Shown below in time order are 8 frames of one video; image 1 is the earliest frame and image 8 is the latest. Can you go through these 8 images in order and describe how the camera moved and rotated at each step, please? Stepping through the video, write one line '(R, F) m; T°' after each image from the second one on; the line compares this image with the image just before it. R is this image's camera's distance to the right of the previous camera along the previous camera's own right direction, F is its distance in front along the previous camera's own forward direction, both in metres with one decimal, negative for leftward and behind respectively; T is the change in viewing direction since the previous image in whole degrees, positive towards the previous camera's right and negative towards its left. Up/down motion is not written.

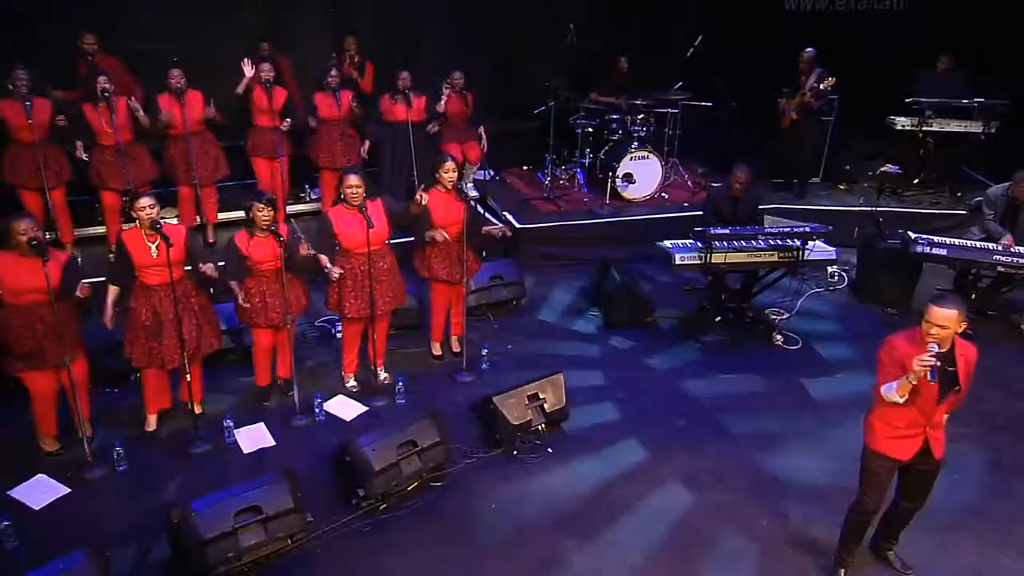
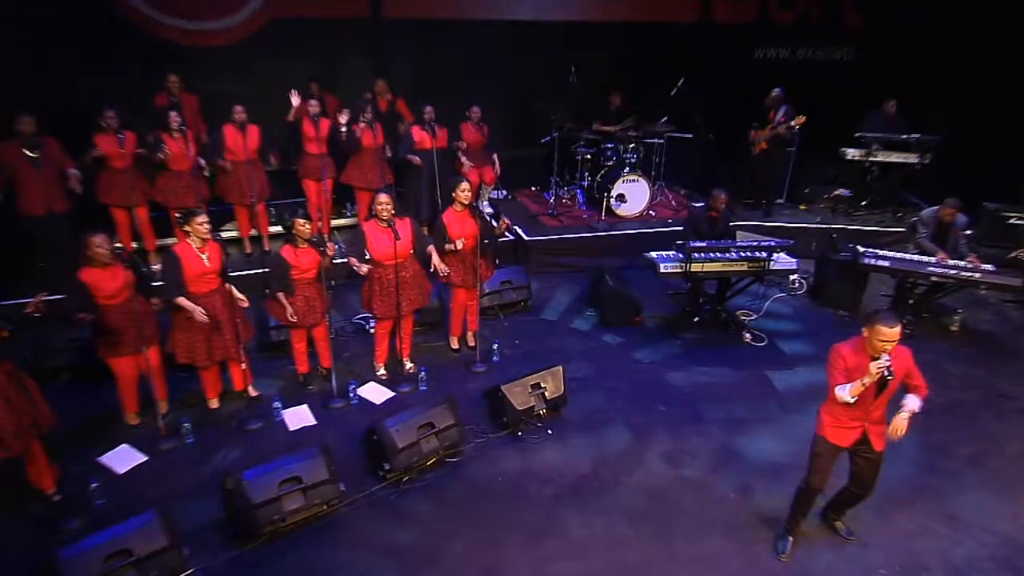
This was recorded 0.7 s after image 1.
(0.0, -0.8) m; -1°
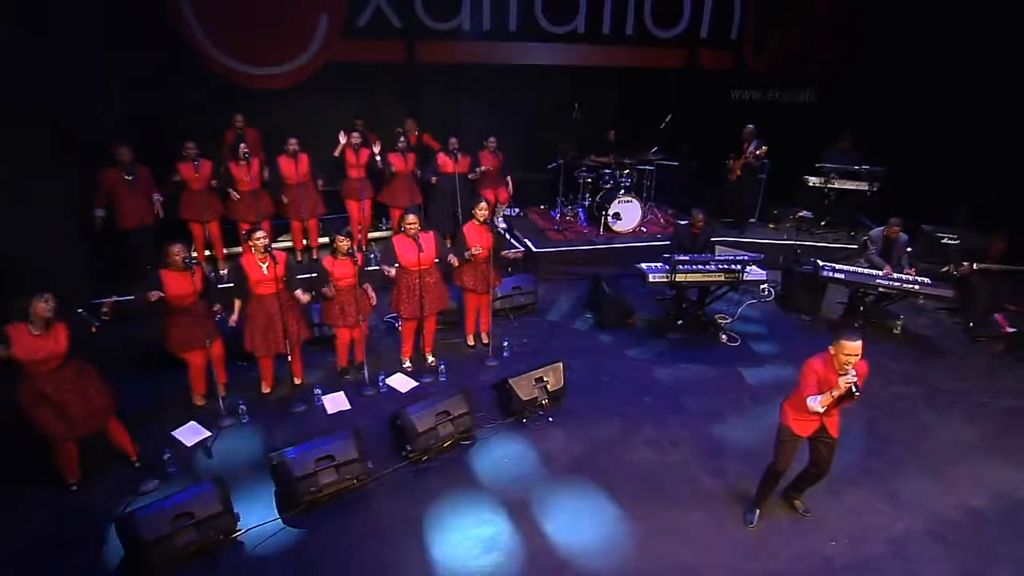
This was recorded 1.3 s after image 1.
(+0.1, -0.9) m; -2°
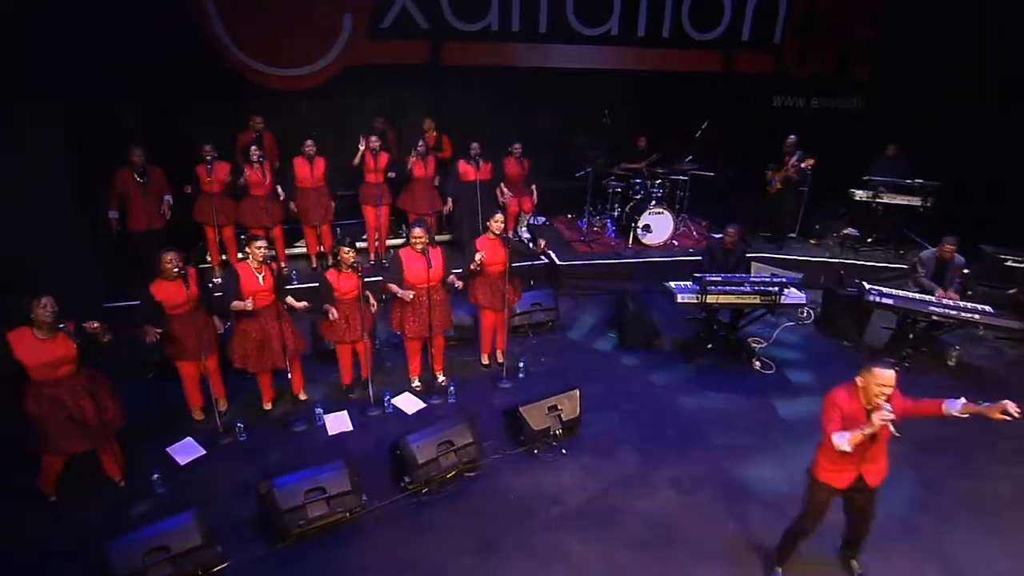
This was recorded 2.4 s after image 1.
(+0.2, +0.4) m; -3°
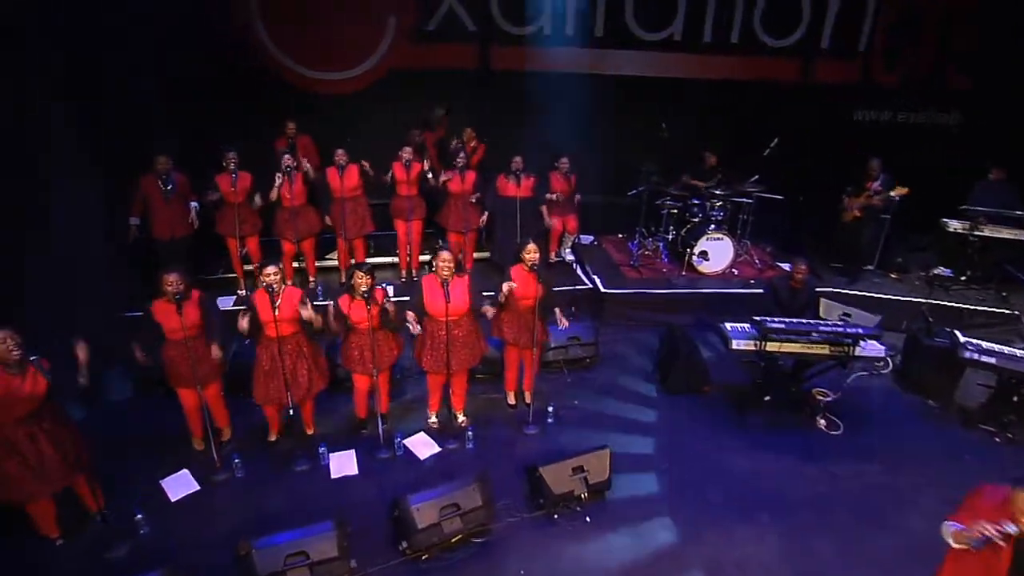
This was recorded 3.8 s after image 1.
(+0.2, +0.6) m; -5°
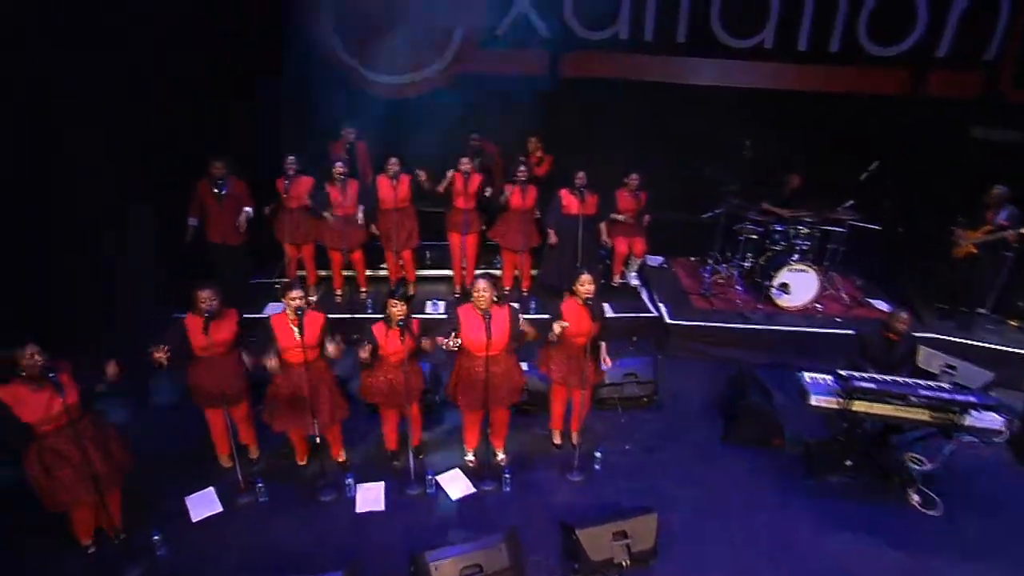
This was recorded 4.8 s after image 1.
(+0.2, +0.5) m; -7°
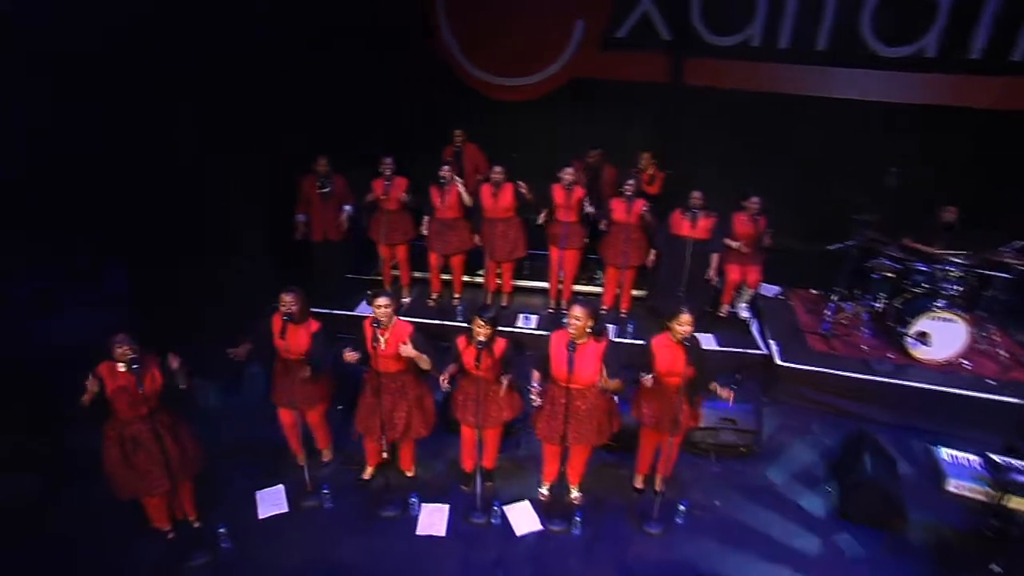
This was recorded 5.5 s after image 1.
(+0.1, +0.3) m; -10°
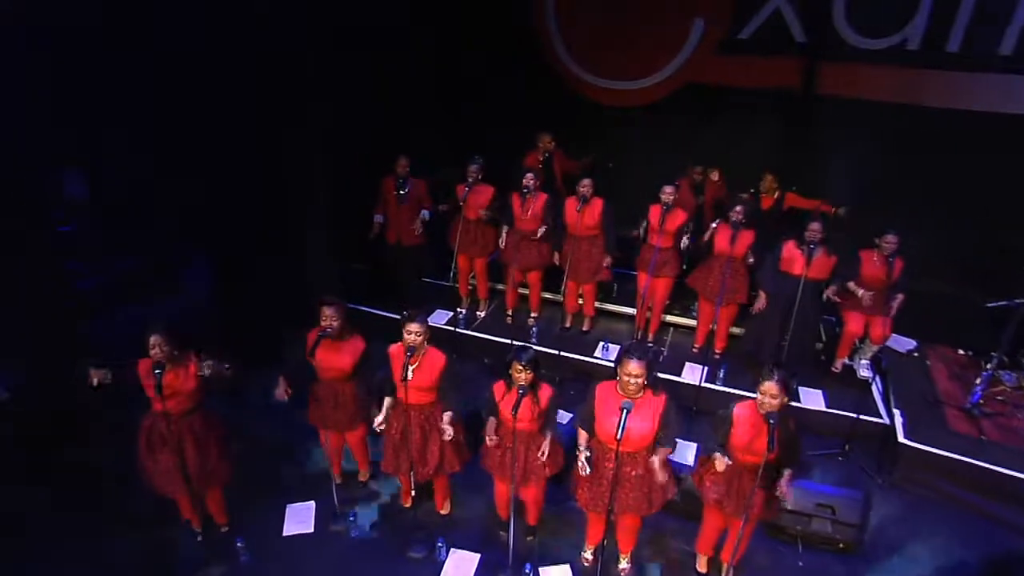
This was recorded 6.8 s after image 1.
(+0.4, +0.6) m; -11°
